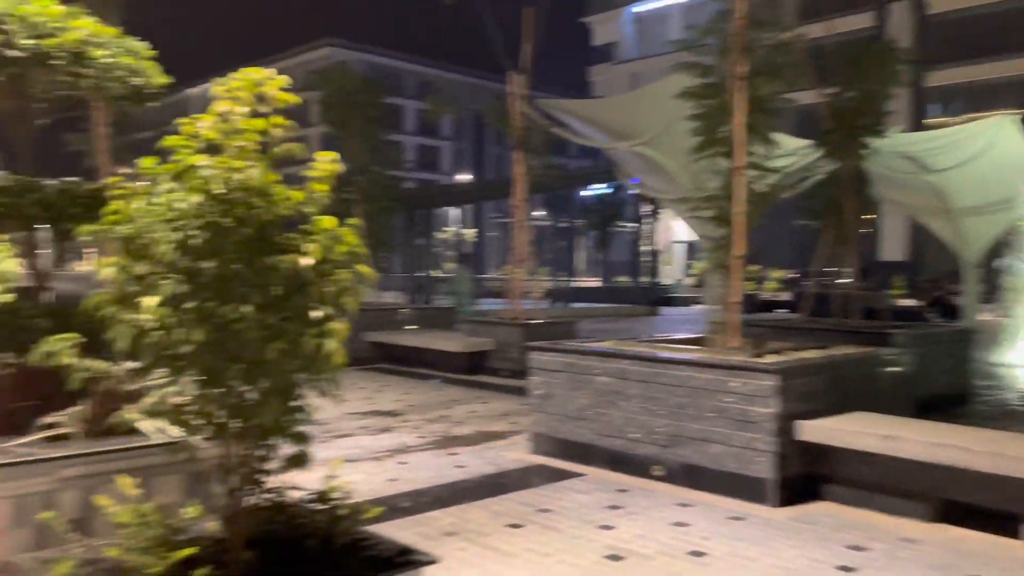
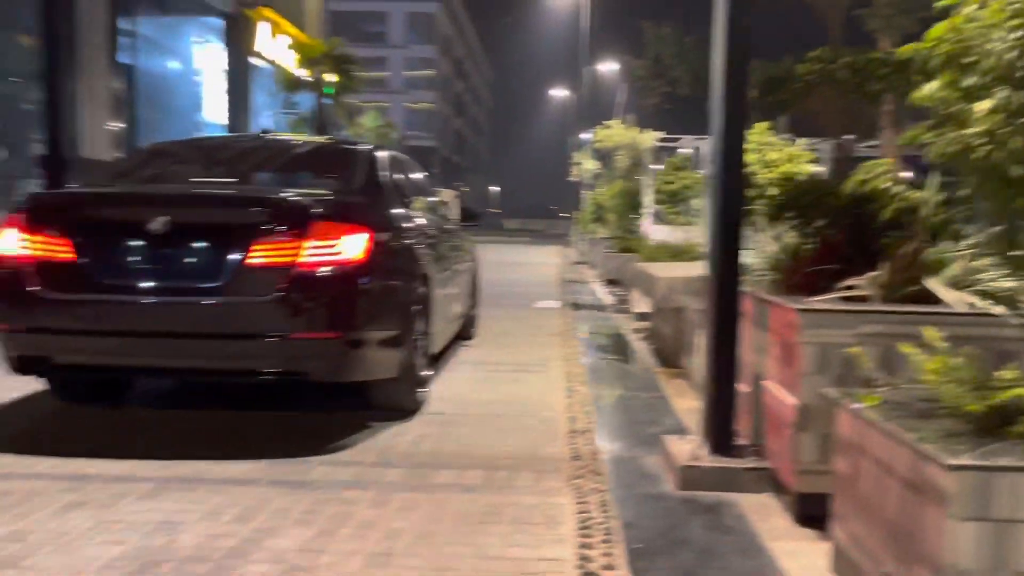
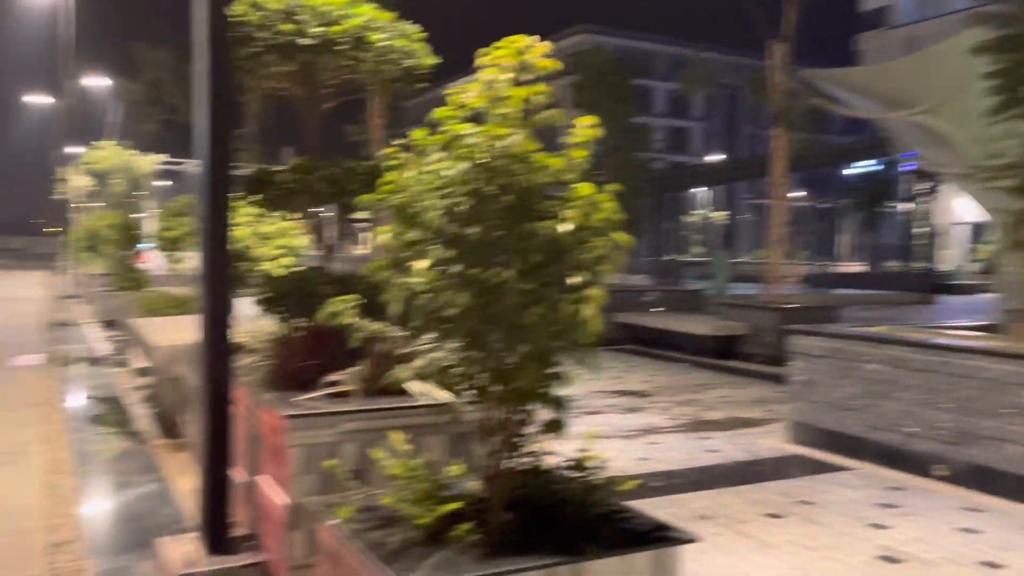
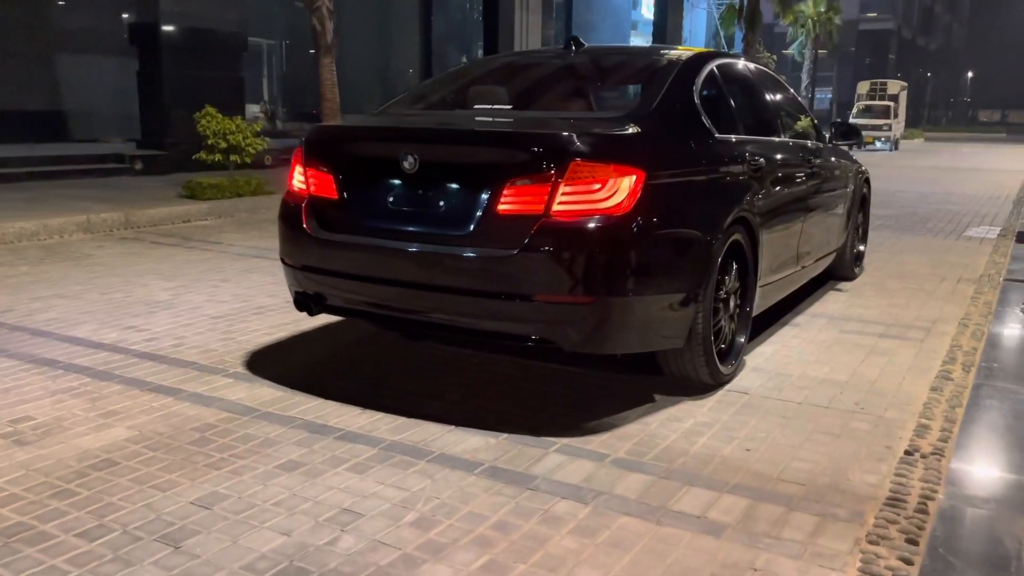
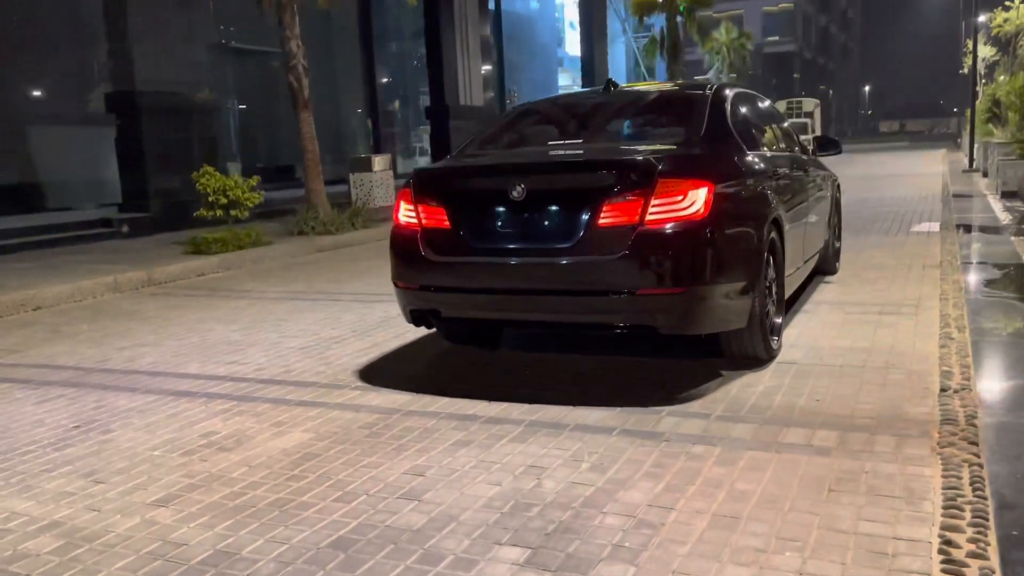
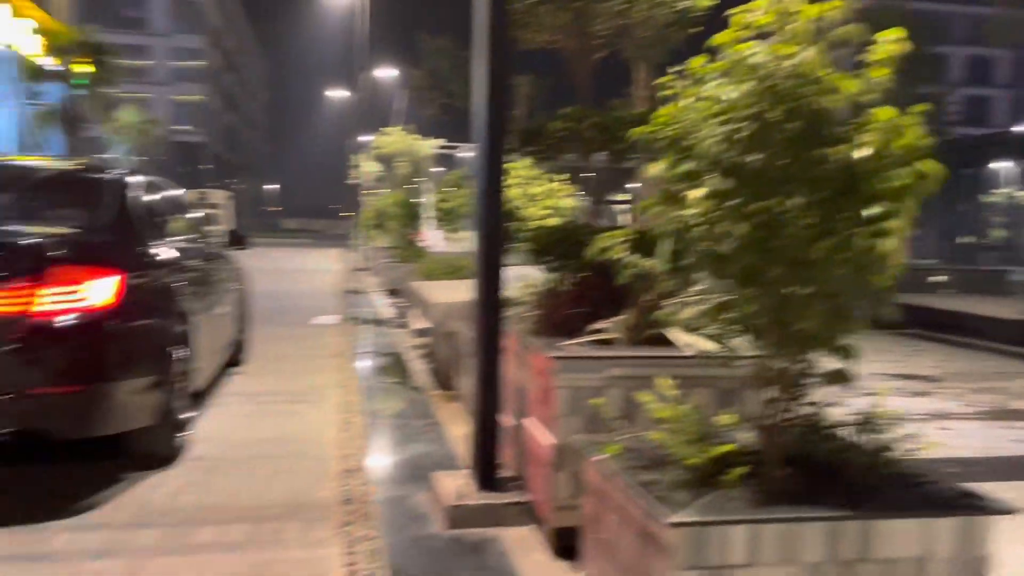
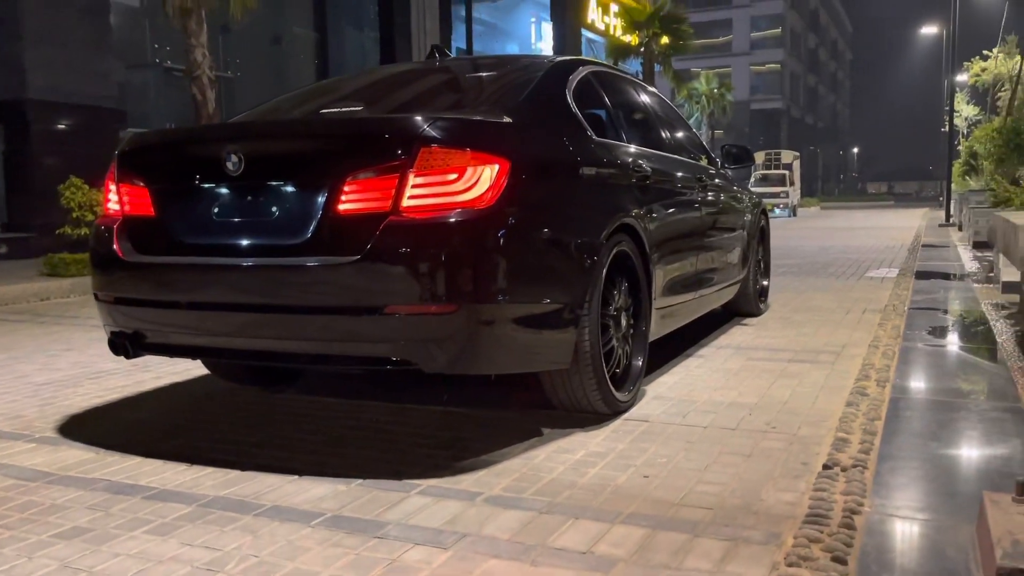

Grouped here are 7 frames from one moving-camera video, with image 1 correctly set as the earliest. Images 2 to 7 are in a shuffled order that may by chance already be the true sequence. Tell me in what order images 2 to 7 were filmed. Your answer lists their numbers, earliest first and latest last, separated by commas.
3, 6, 2, 5, 4, 7
